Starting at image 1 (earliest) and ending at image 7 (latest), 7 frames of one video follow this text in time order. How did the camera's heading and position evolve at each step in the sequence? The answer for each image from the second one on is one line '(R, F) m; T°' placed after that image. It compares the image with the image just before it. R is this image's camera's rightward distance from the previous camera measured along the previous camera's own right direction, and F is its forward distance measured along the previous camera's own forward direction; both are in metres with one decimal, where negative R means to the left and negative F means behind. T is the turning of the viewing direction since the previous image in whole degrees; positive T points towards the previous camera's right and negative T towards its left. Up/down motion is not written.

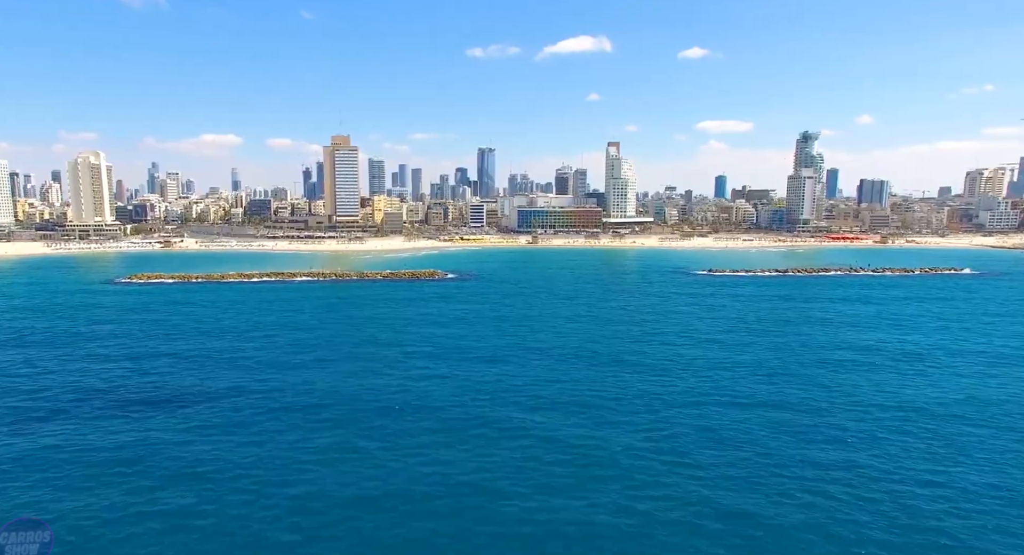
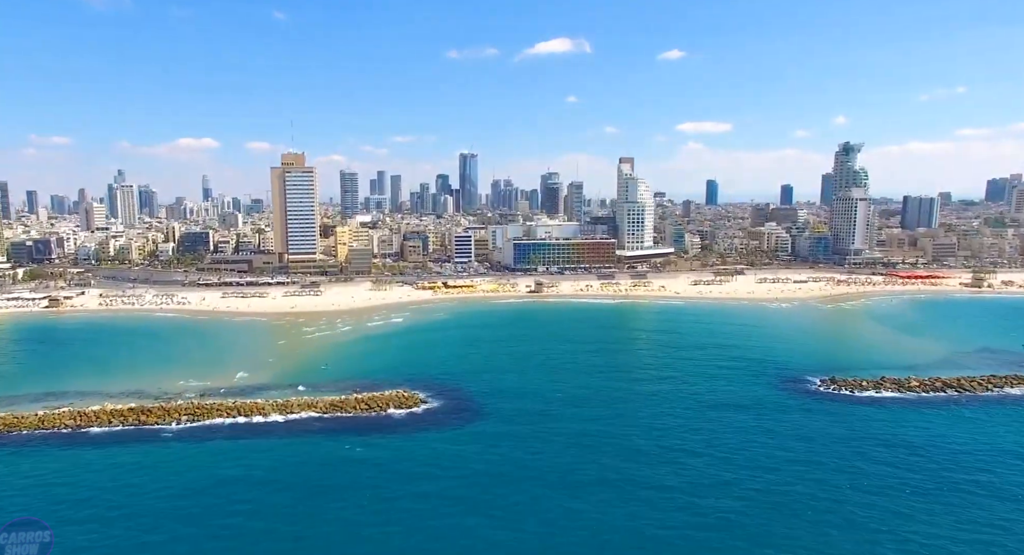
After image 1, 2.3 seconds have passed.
(-2.2, +25.2) m; +2°
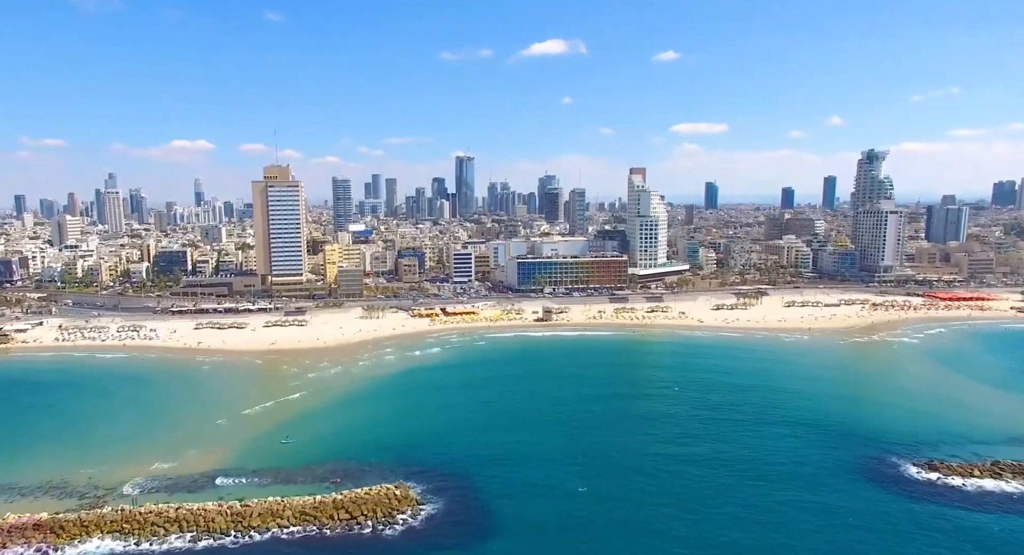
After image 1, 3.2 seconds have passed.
(-1.2, +9.0) m; 0°
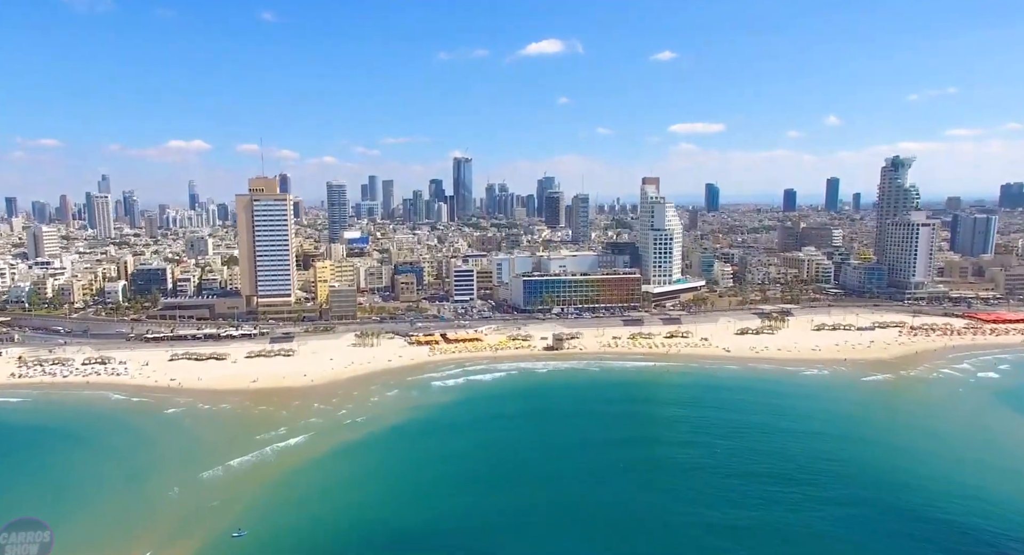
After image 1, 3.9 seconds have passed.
(-1.2, +7.6) m; 0°
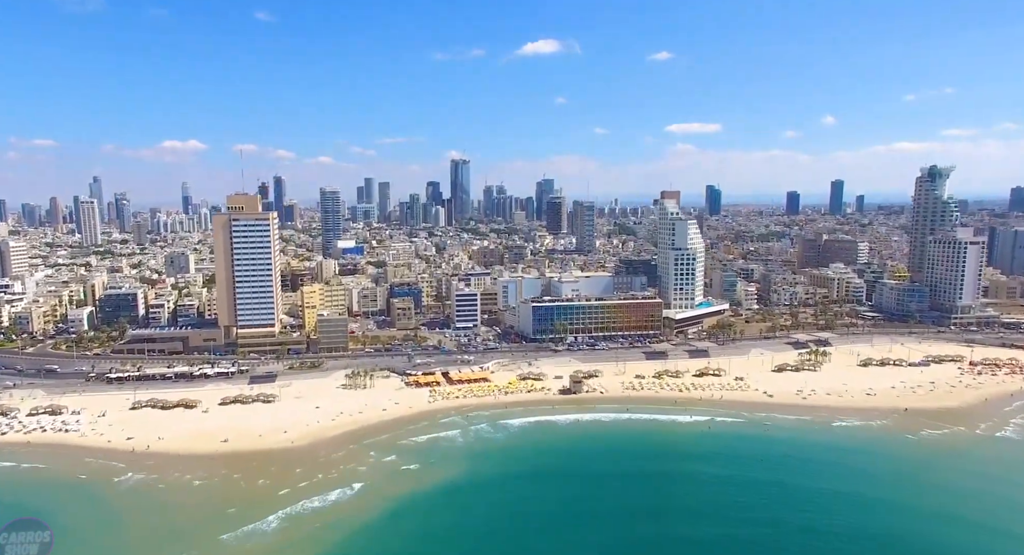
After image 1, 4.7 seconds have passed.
(-1.5, +9.4) m; 0°
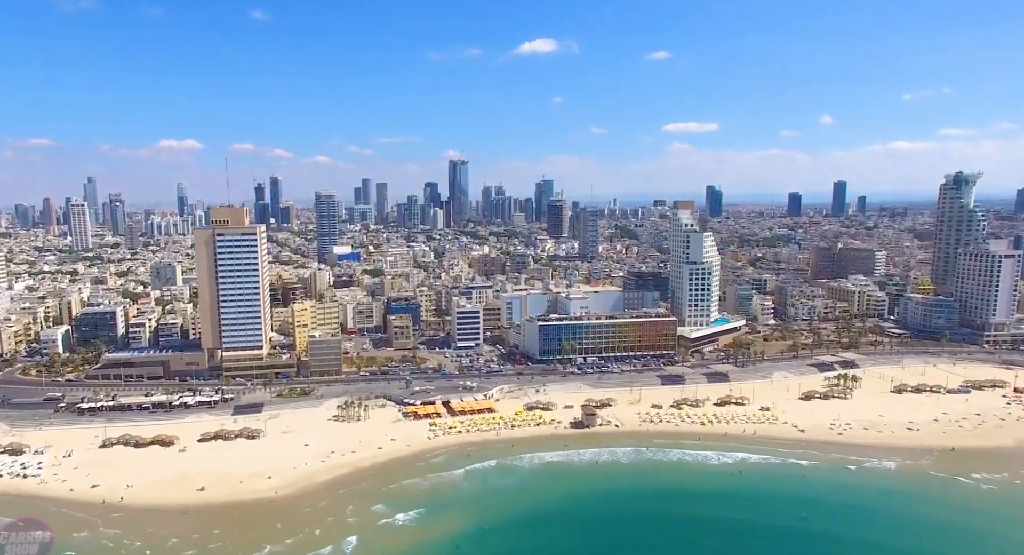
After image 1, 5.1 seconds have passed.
(-0.9, +5.7) m; 0°
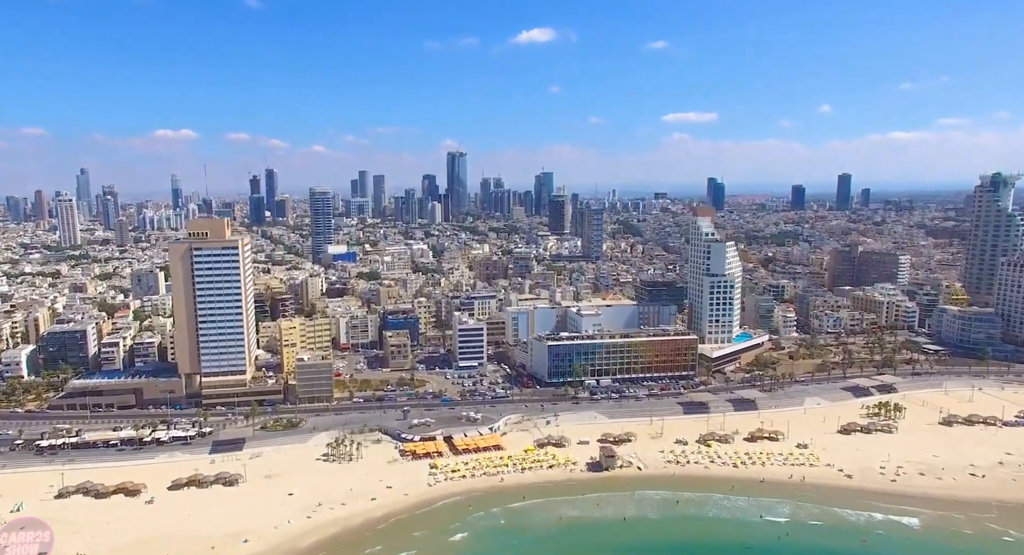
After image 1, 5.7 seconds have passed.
(-1.0, +7.0) m; 0°
